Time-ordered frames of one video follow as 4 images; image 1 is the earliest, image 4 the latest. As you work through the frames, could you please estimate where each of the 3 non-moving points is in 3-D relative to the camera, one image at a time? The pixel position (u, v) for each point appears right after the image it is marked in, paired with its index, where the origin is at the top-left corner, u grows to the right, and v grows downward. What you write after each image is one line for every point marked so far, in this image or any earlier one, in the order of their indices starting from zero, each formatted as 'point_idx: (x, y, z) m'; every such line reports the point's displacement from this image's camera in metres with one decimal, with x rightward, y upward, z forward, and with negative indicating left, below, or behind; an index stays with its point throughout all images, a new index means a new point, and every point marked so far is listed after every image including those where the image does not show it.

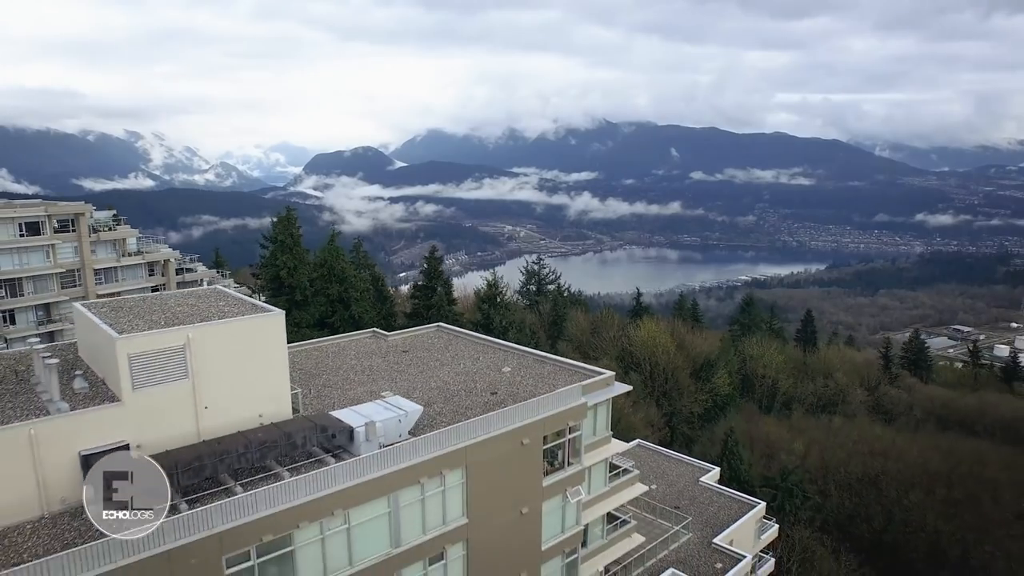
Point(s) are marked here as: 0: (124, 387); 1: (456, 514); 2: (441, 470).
0: (-7.7, -1.8, +15.1) m
1: (-1.3, -5.2, +17.5) m
2: (-1.7, -4.1, +16.8) m
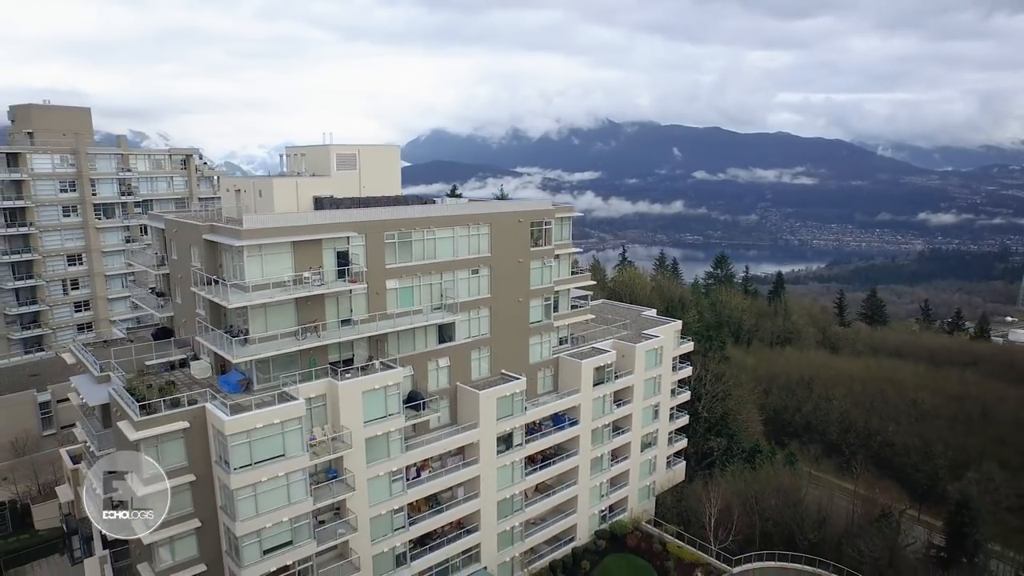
0: (-7.7, +5.1, +31.4) m
1: (-1.2, +1.7, +33.7) m
2: (-1.6, +2.8, +33.0) m
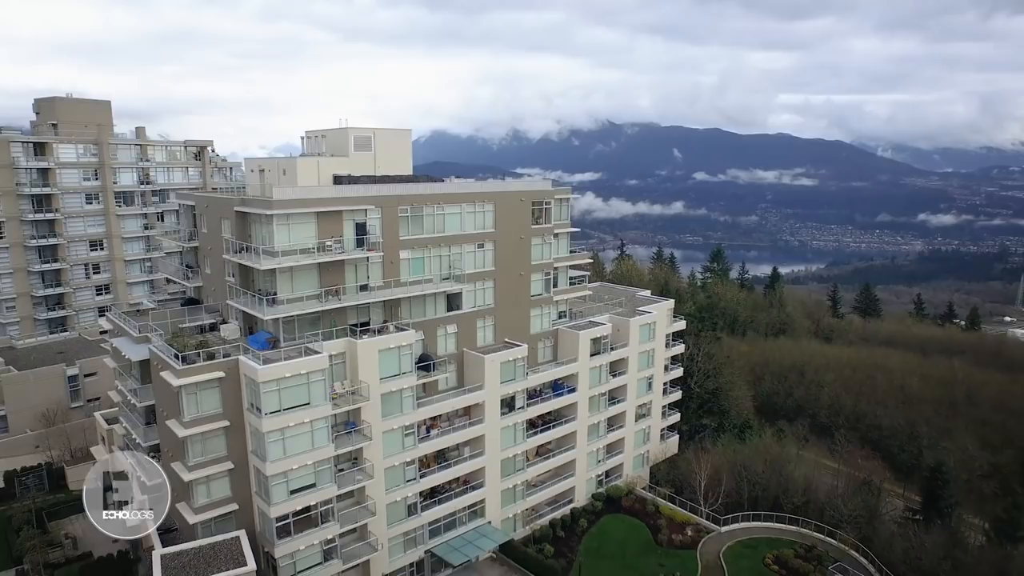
0: (-7.5, +6.5, +34.1) m
1: (-1.1, +3.0, +36.5) m
2: (-1.5, +4.2, +35.8) m
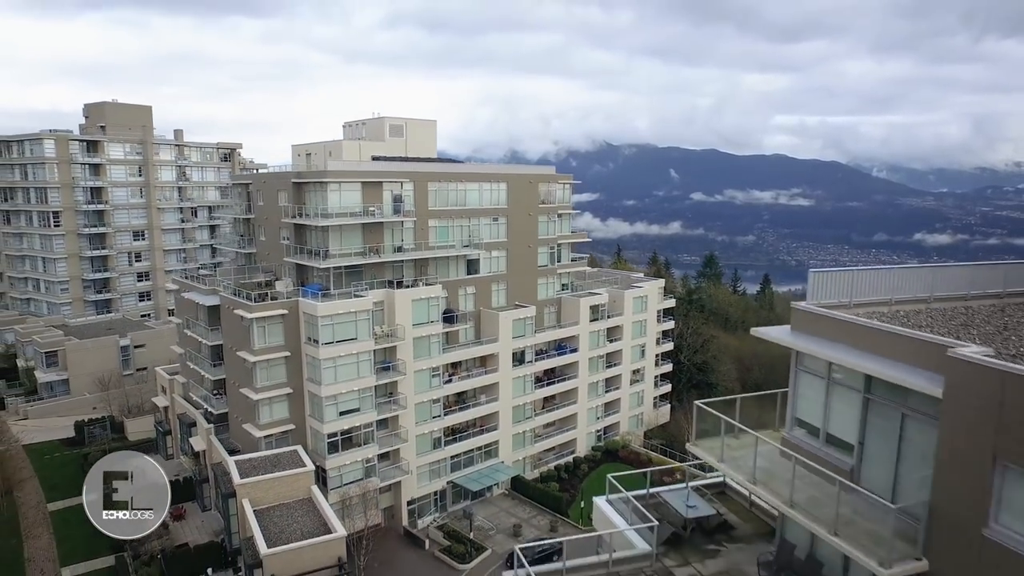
0: (-7.0, +8.4, +40.0) m
1: (-0.5, +4.9, +42.3) m
2: (-0.9, +6.0, +41.6) m
